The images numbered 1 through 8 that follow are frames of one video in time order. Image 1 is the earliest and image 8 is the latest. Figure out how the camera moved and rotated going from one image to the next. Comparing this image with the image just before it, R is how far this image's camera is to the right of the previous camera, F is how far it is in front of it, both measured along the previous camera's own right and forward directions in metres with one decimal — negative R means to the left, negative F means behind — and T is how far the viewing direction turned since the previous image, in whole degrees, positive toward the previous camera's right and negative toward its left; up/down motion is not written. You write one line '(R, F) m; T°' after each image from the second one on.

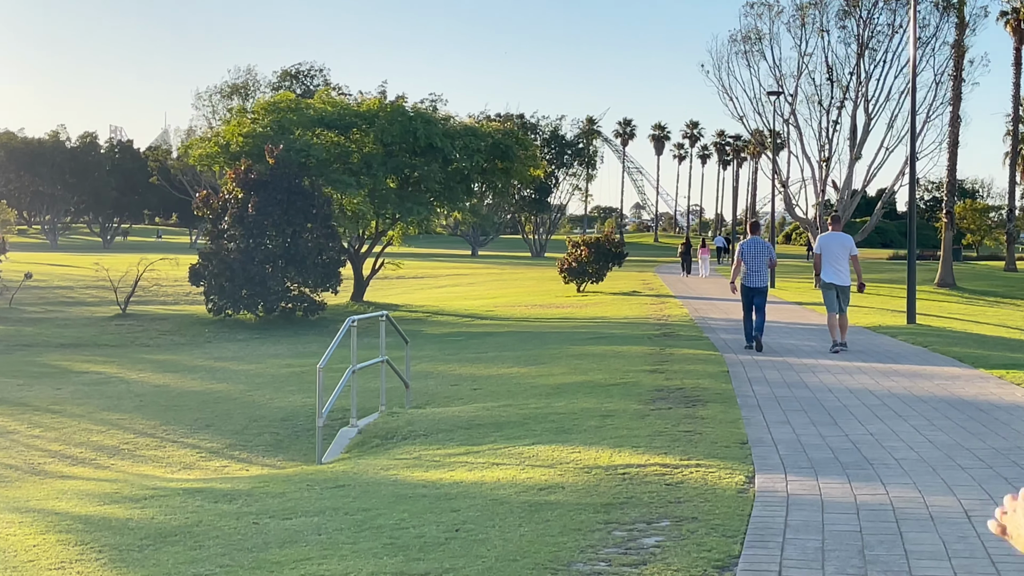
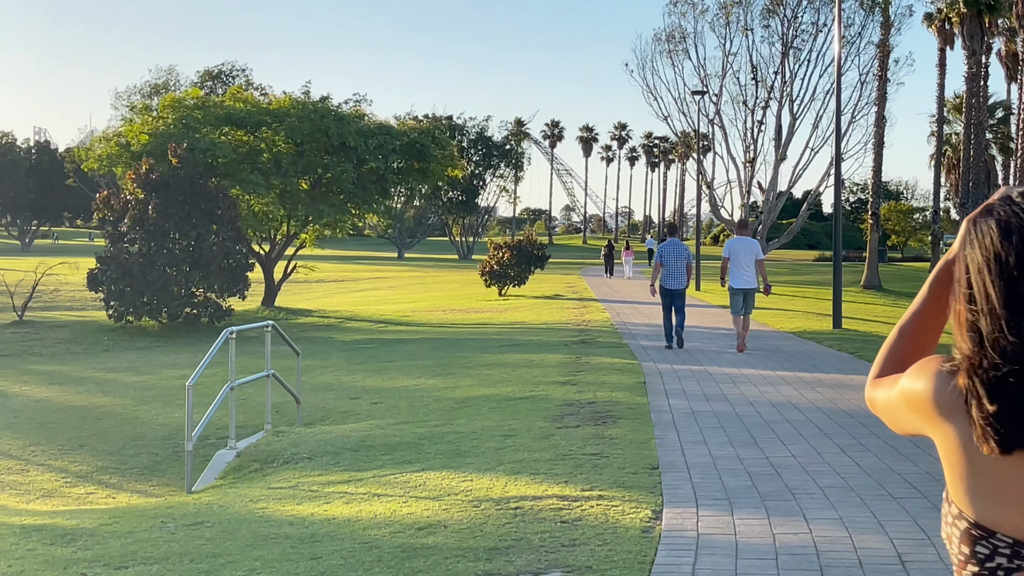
(+0.4, +0.9) m; +4°
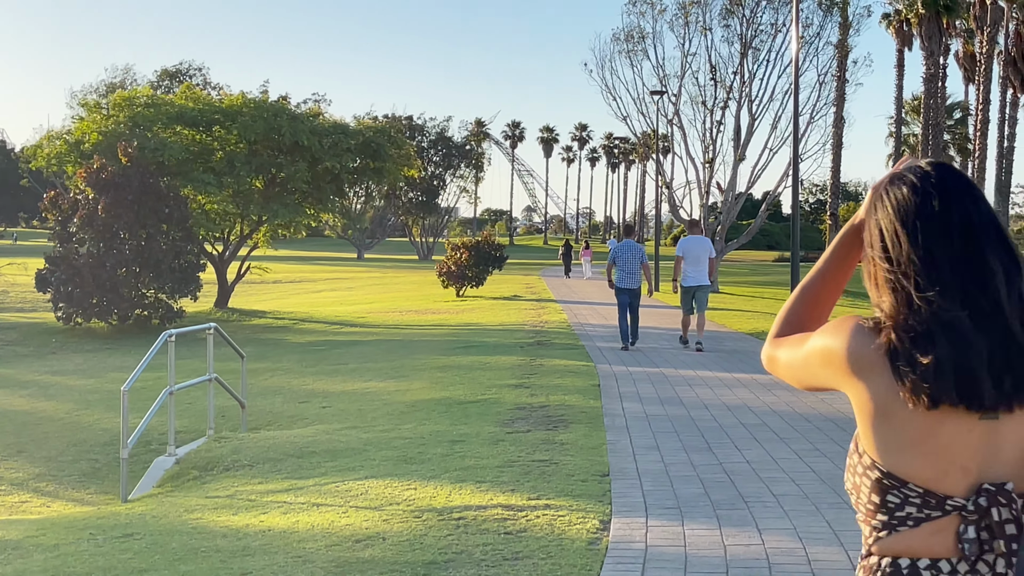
(+0.1, +0.2) m; +2°
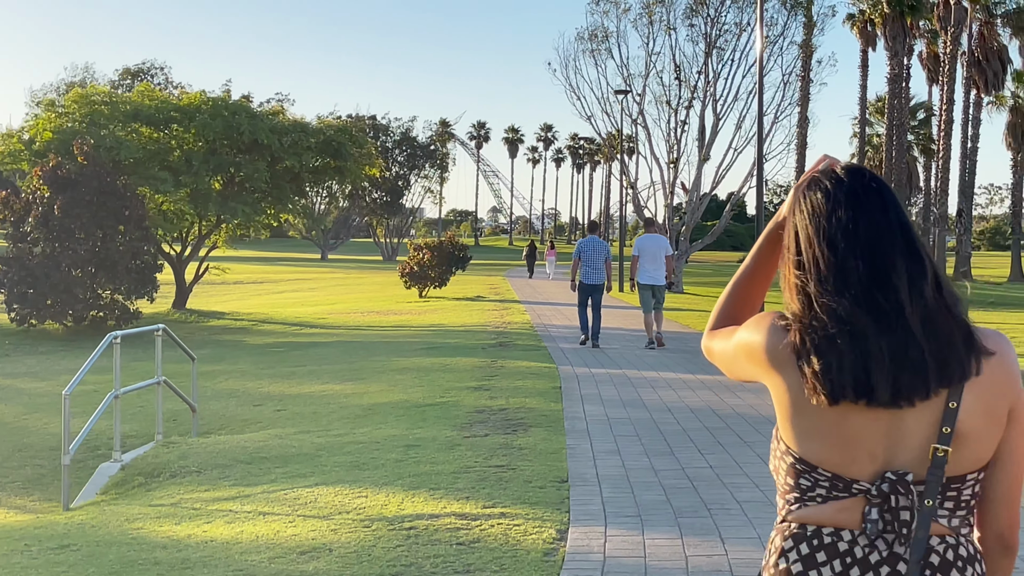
(+0.1, +0.2) m; +2°
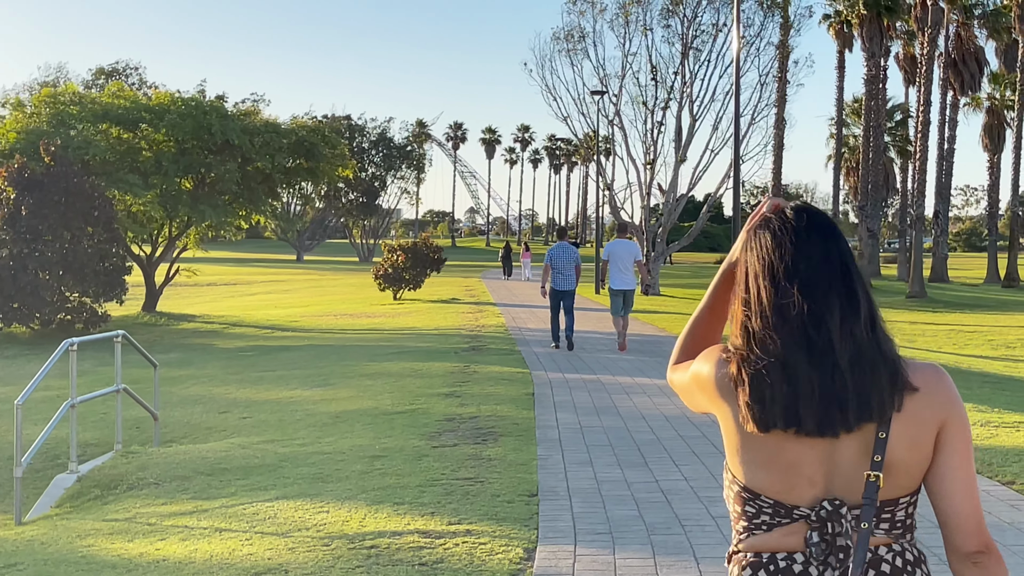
(+0.1, +0.2) m; +1°
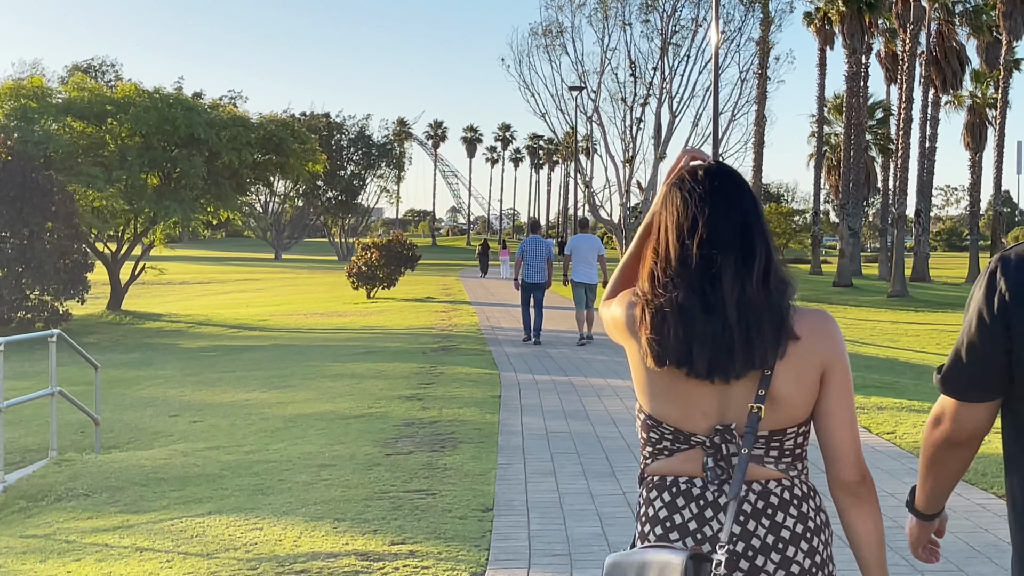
(+0.2, +0.5) m; +1°
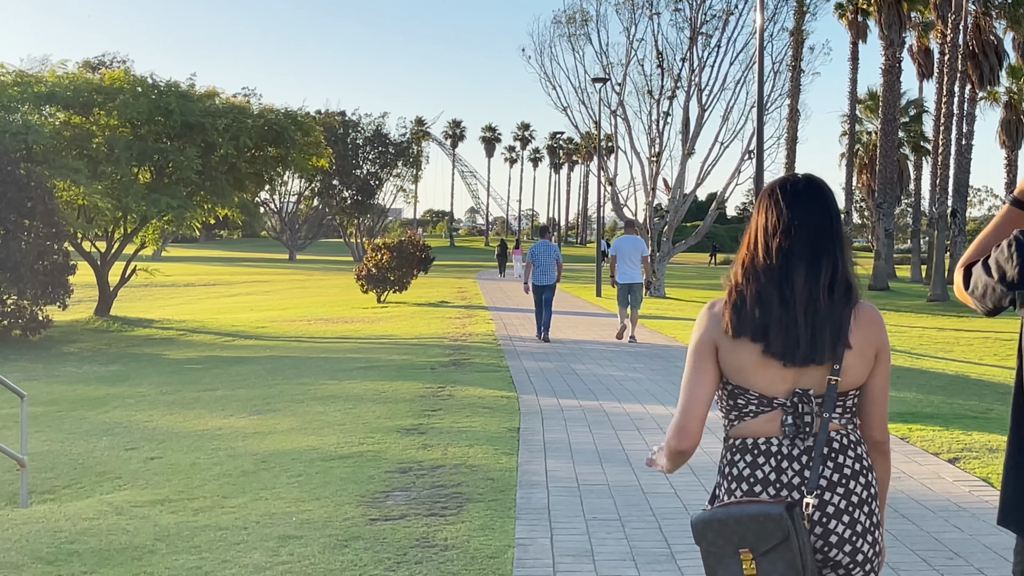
(0.0, +1.6) m; -1°
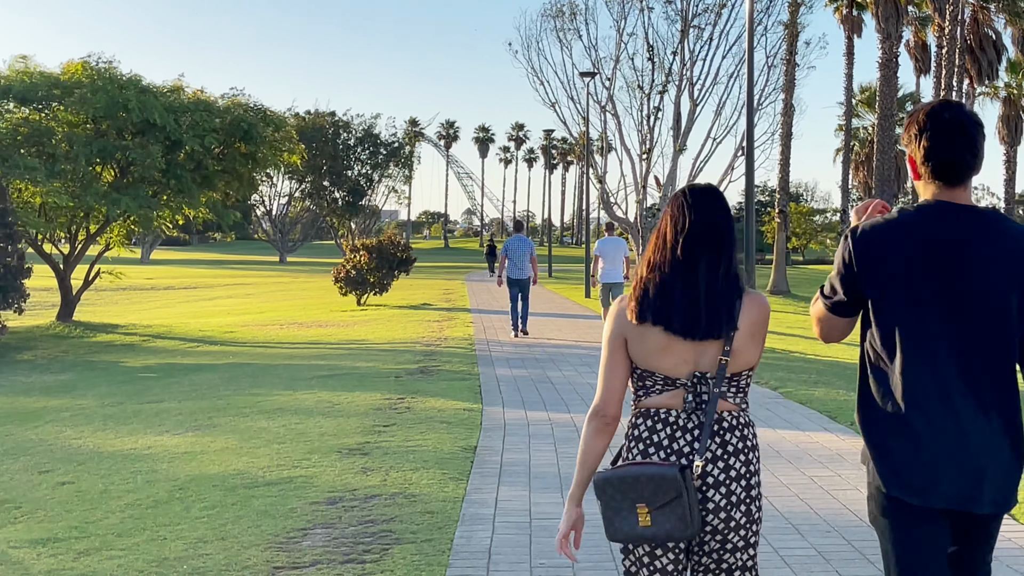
(+0.3, +0.9) m; 0°
